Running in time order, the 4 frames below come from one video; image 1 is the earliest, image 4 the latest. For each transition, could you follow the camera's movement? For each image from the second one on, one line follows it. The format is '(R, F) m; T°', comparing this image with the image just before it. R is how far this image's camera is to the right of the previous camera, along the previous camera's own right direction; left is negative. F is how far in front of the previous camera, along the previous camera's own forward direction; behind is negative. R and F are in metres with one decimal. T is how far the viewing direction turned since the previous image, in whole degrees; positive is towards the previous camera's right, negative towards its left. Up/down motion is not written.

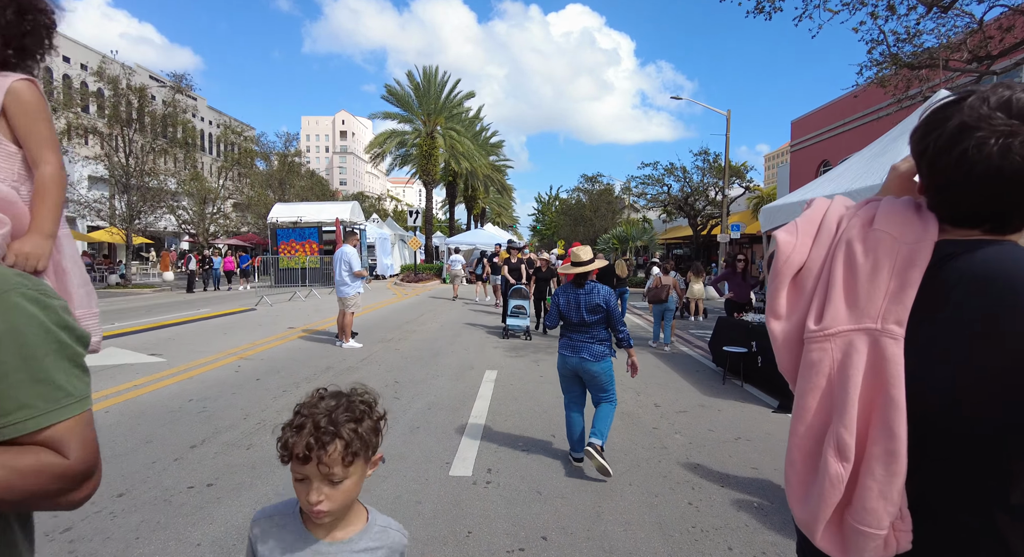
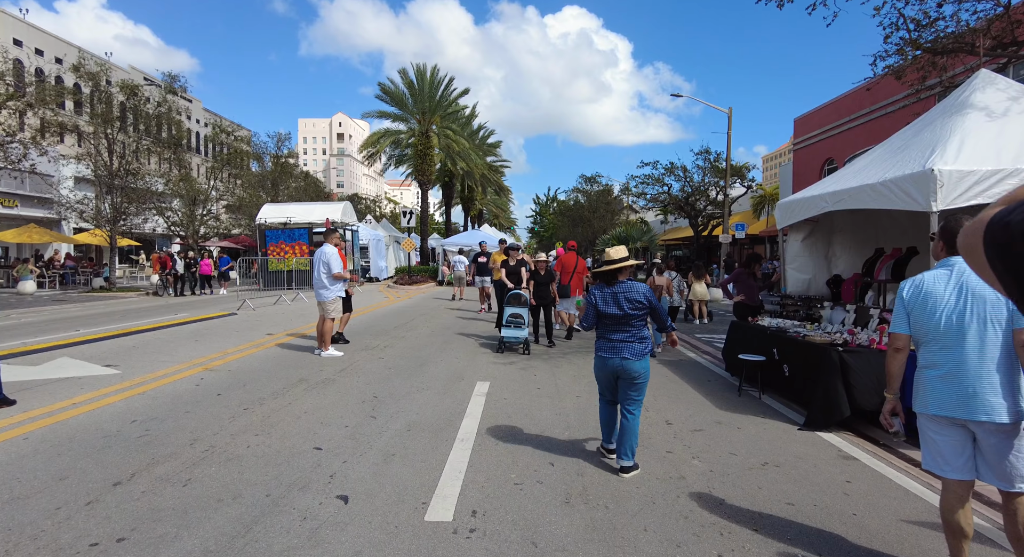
(+0.1, +0.7) m; 0°
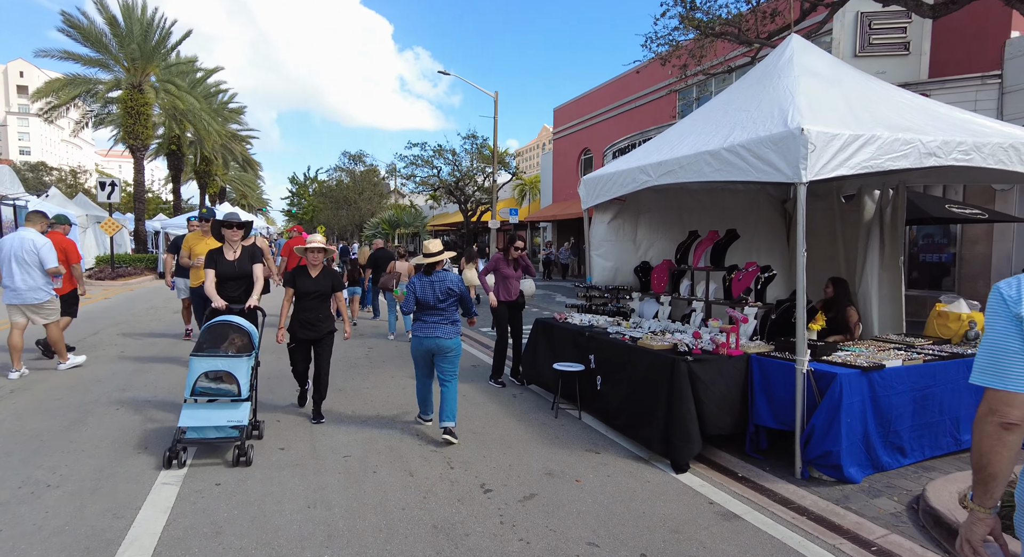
(+0.3, +2.2) m; +25°
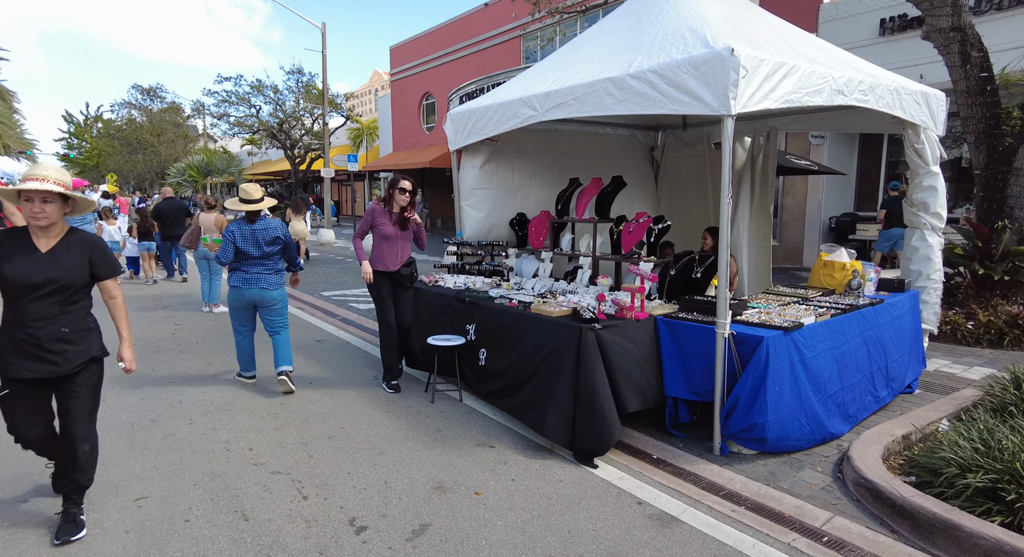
(-0.2, +1.0) m; +17°
